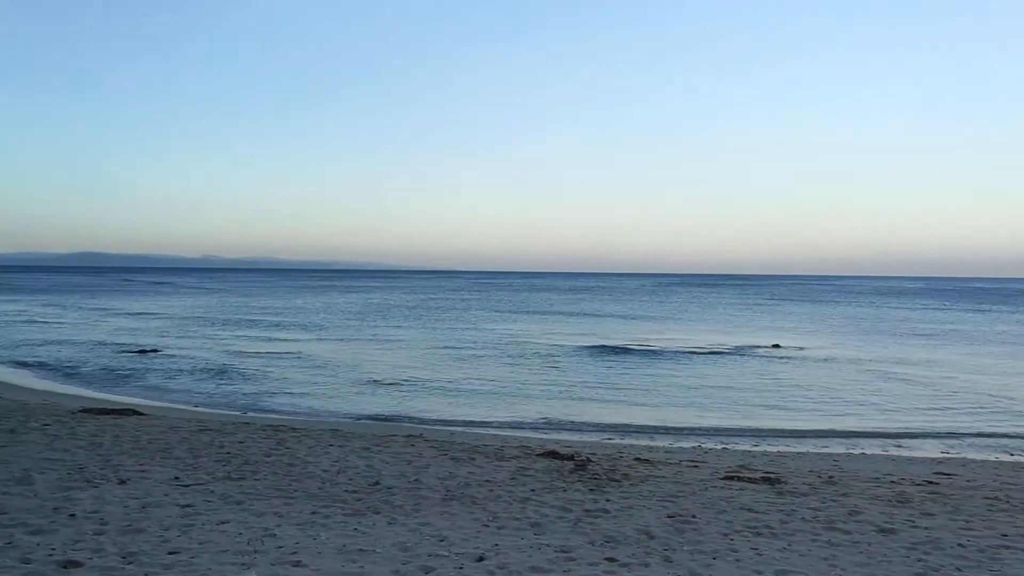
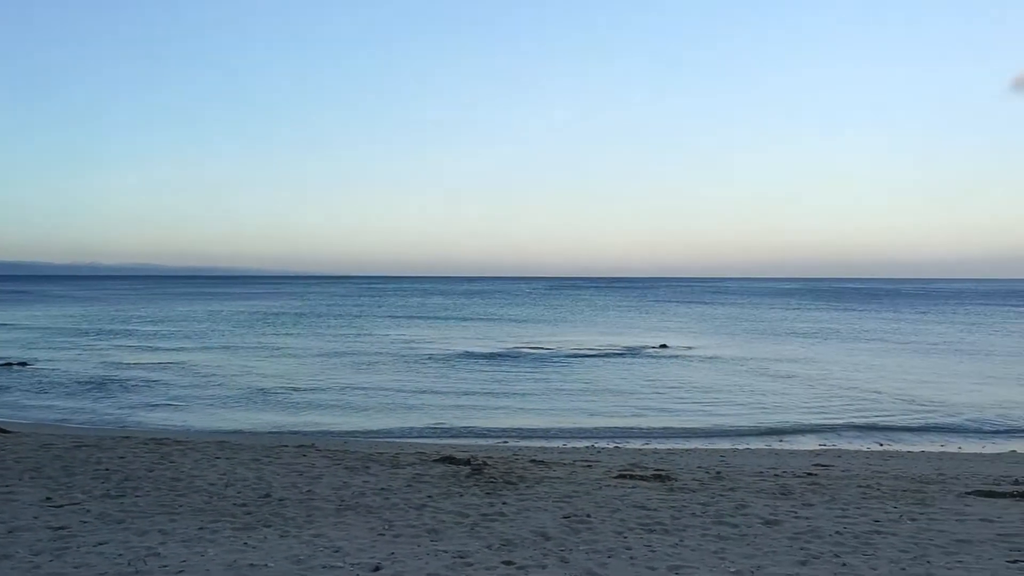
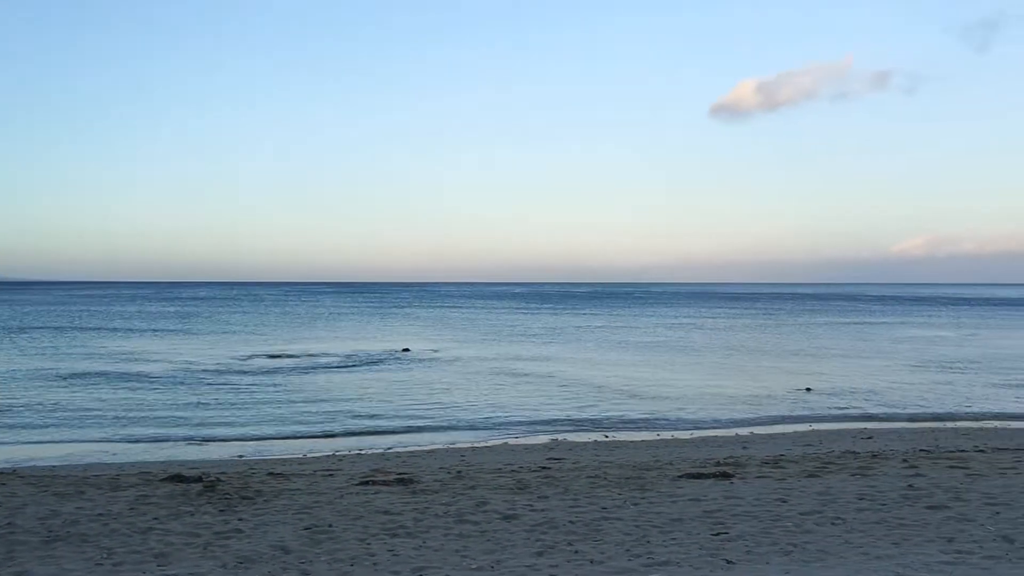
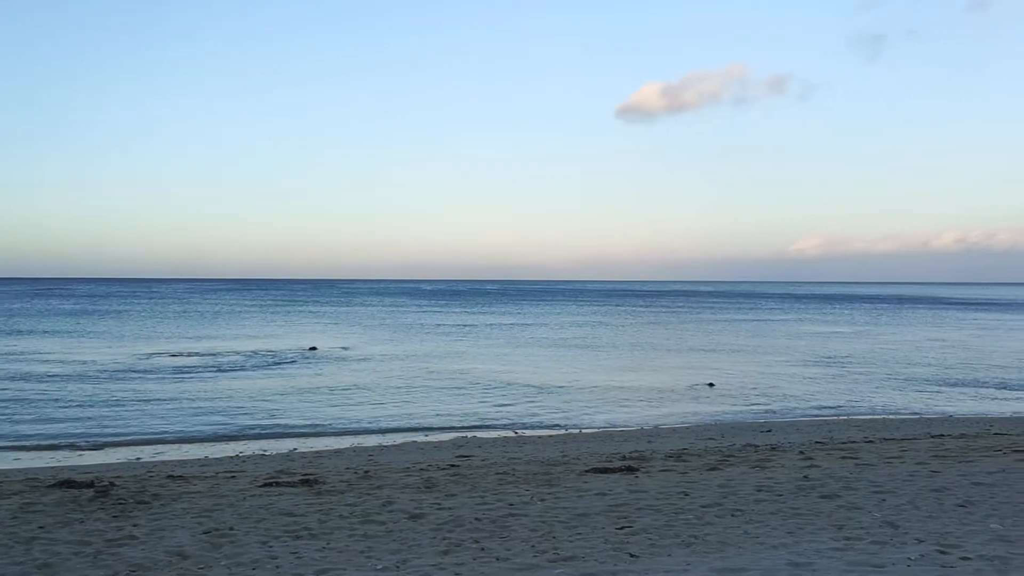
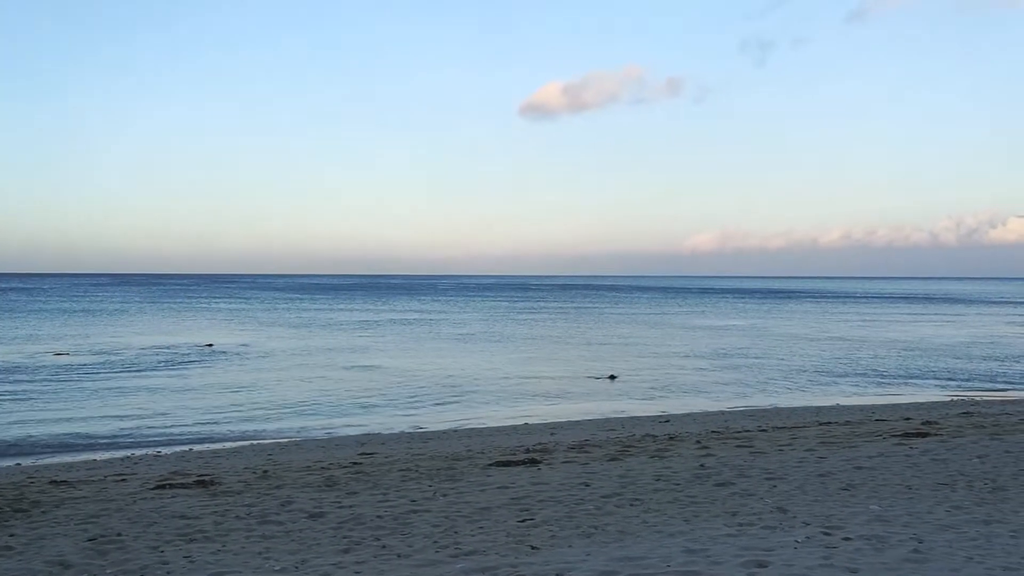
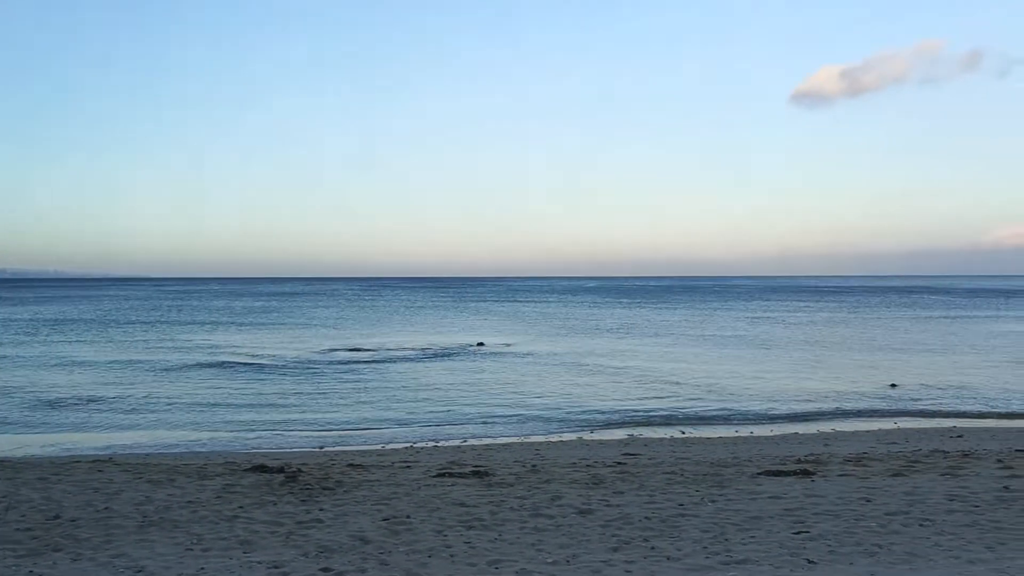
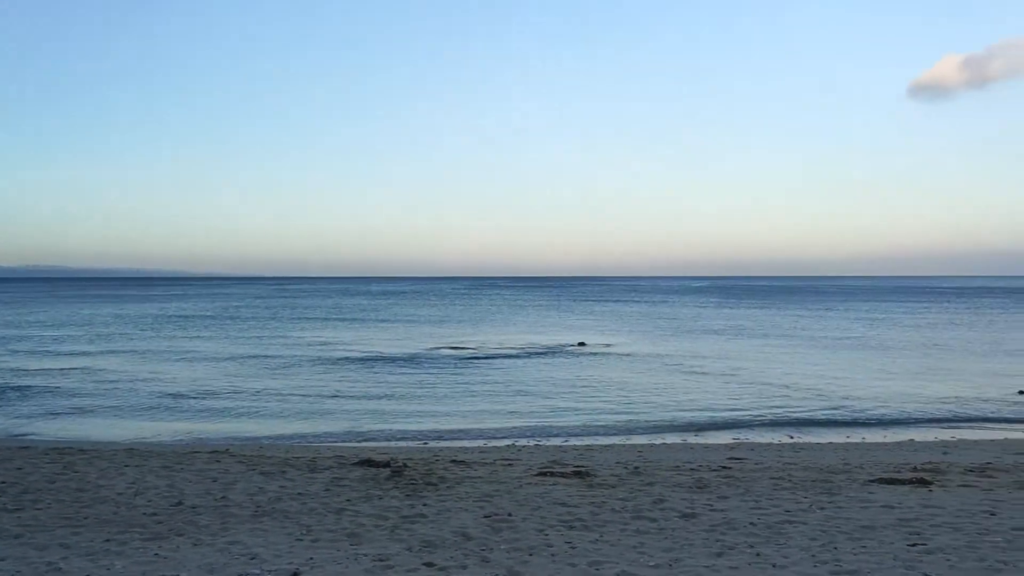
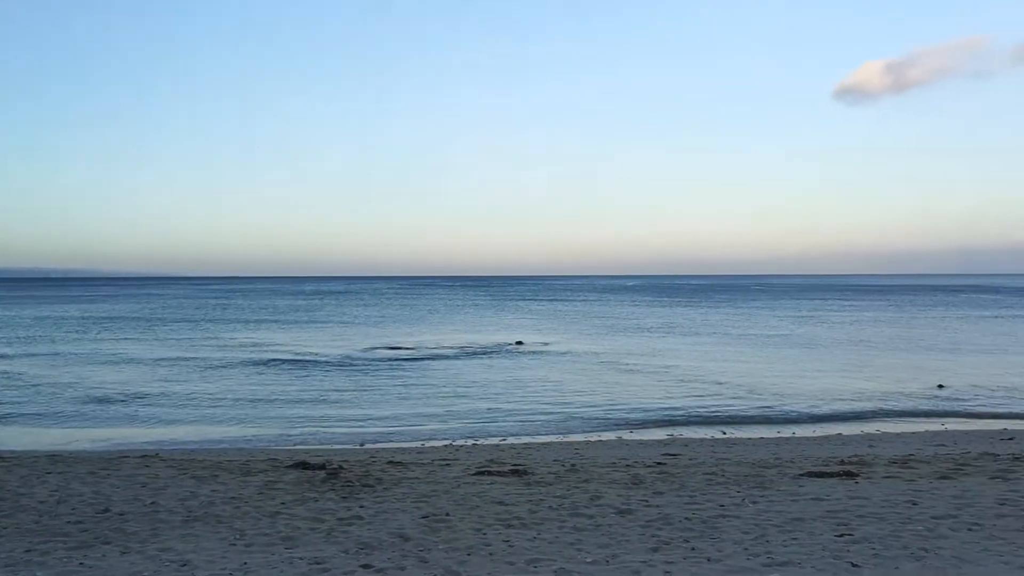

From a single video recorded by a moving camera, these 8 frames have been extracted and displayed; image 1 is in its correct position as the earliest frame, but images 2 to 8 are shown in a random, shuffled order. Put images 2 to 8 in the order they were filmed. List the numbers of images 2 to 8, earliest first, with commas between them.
2, 7, 8, 6, 3, 4, 5
